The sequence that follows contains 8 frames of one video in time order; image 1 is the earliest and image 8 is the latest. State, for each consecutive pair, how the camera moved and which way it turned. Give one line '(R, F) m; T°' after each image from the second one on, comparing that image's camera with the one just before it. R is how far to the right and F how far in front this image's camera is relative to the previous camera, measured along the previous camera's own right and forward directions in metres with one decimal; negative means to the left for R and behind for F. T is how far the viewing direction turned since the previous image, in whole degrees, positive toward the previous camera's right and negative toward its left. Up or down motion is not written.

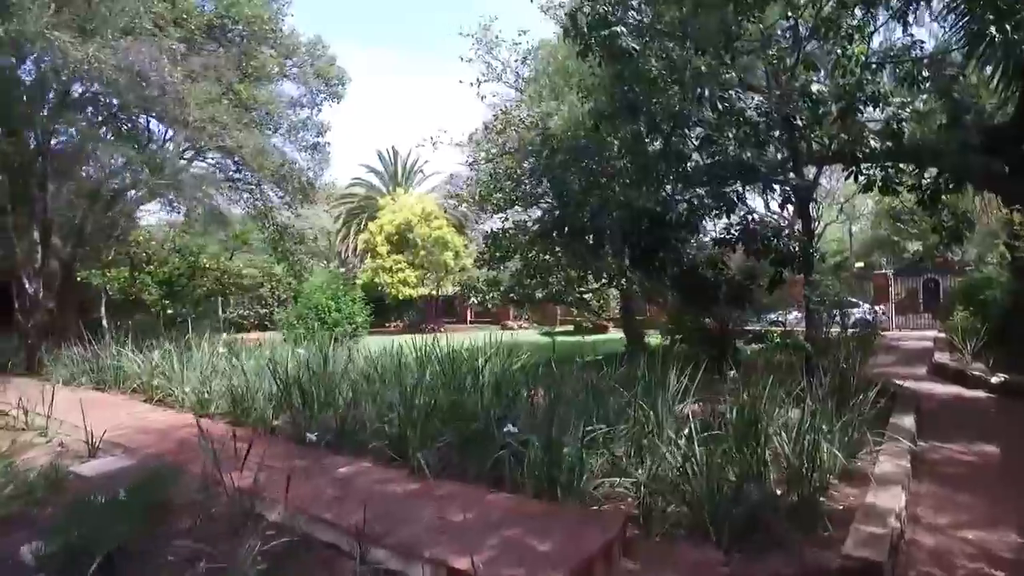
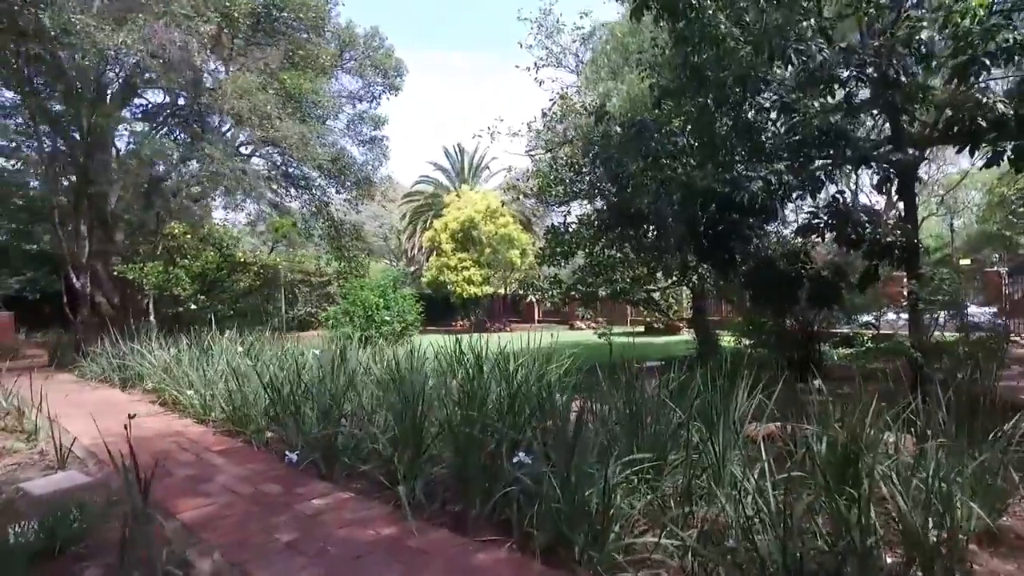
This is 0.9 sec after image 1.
(+0.2, +0.8) m; -6°
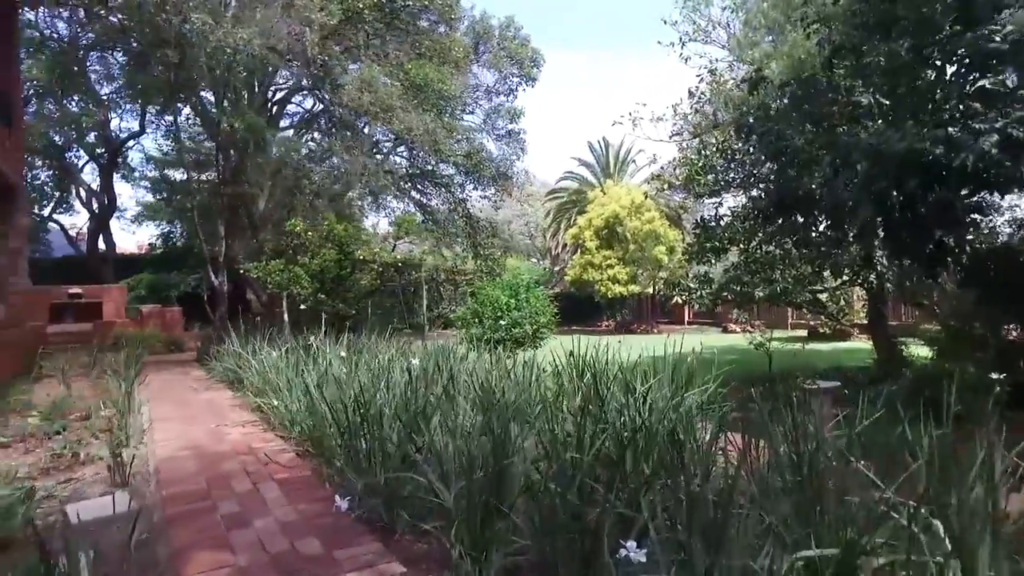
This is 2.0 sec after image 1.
(+0.1, +0.9) m; -12°
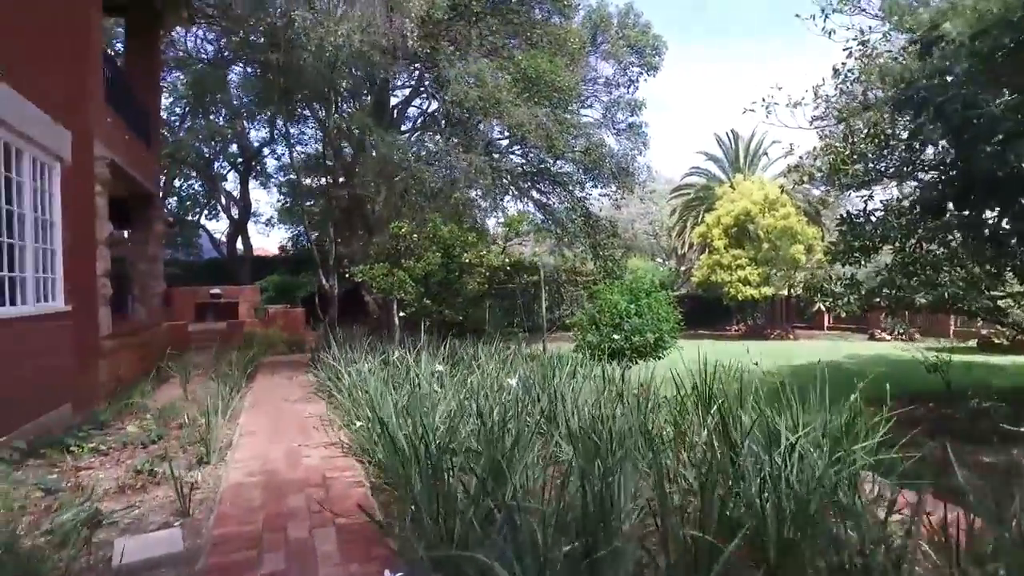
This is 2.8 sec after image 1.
(+0.1, +0.7) m; -10°
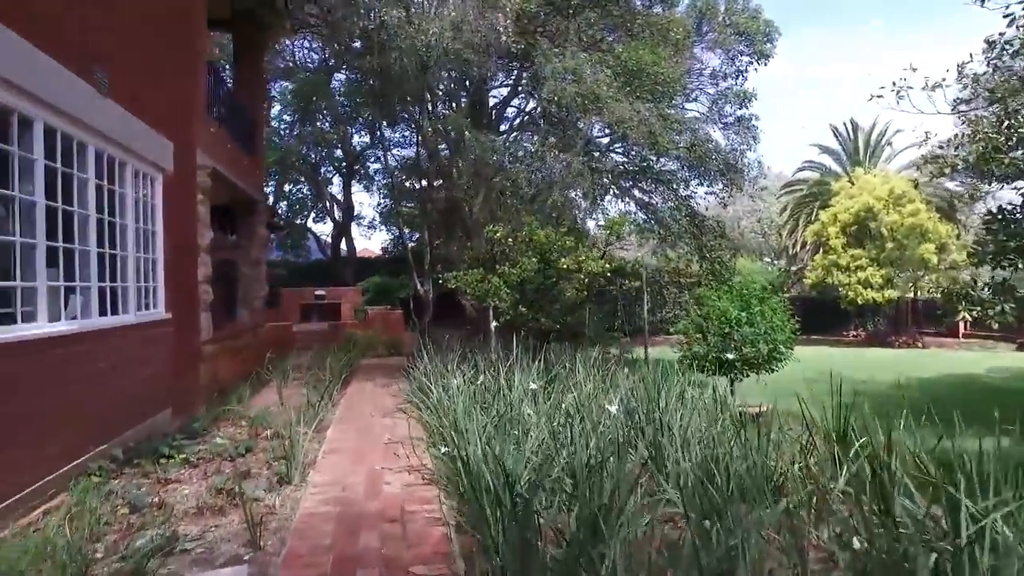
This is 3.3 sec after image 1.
(0.0, +0.4) m; -8°
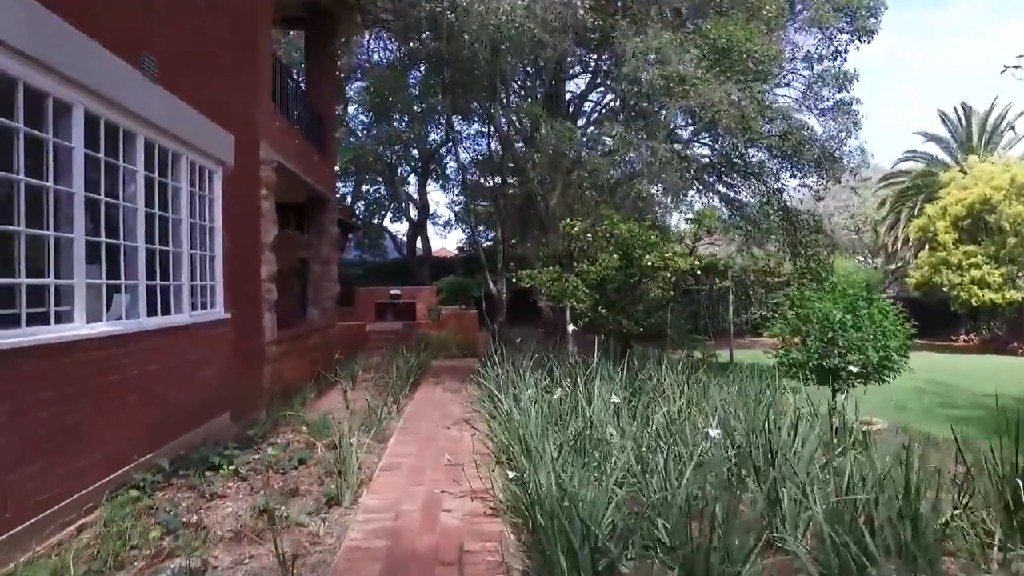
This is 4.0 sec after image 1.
(0.0, +0.6) m; -6°
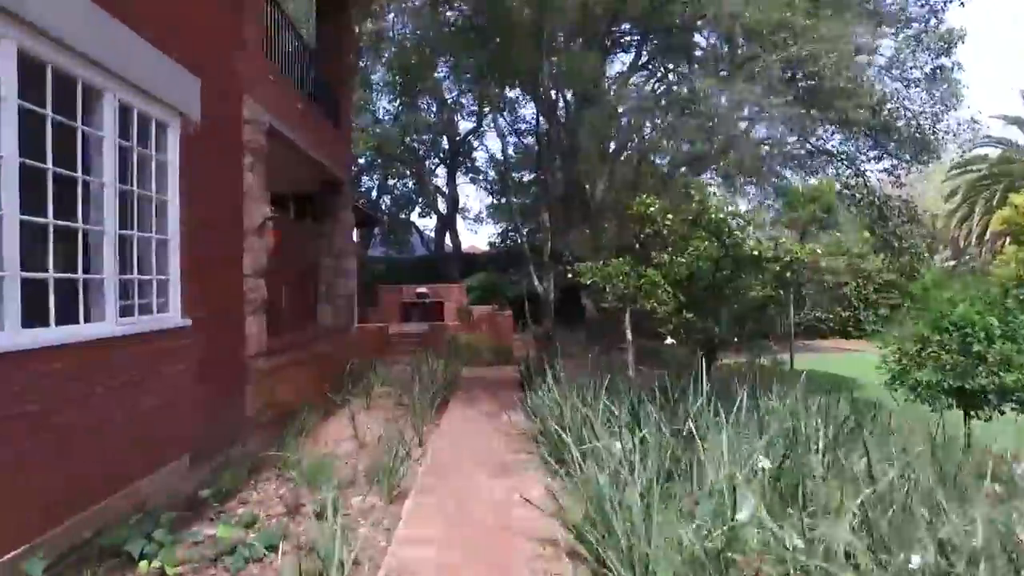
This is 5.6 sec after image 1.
(-0.2, +1.6) m; -2°
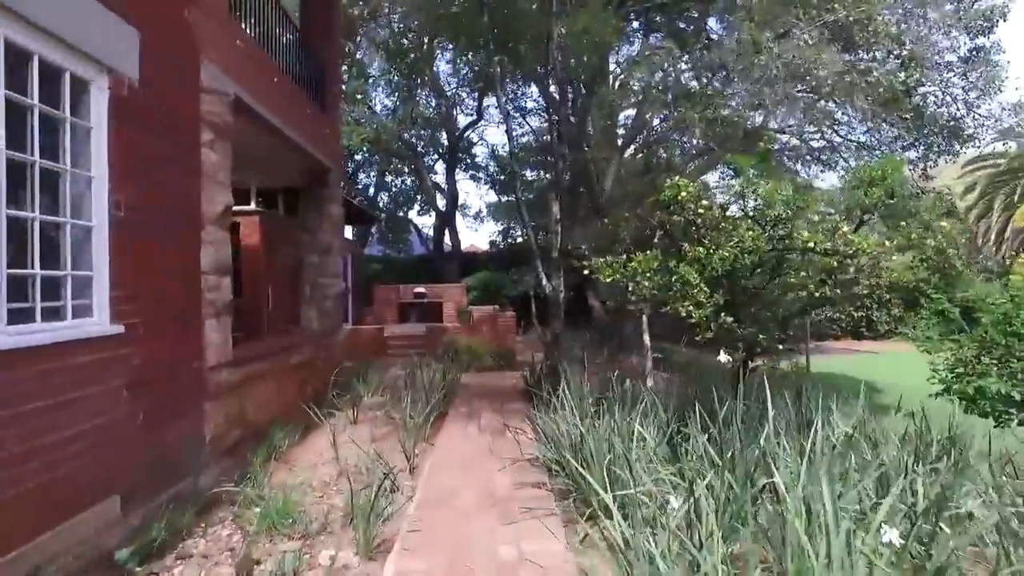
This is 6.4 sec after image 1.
(0.0, +0.8) m; 0°
